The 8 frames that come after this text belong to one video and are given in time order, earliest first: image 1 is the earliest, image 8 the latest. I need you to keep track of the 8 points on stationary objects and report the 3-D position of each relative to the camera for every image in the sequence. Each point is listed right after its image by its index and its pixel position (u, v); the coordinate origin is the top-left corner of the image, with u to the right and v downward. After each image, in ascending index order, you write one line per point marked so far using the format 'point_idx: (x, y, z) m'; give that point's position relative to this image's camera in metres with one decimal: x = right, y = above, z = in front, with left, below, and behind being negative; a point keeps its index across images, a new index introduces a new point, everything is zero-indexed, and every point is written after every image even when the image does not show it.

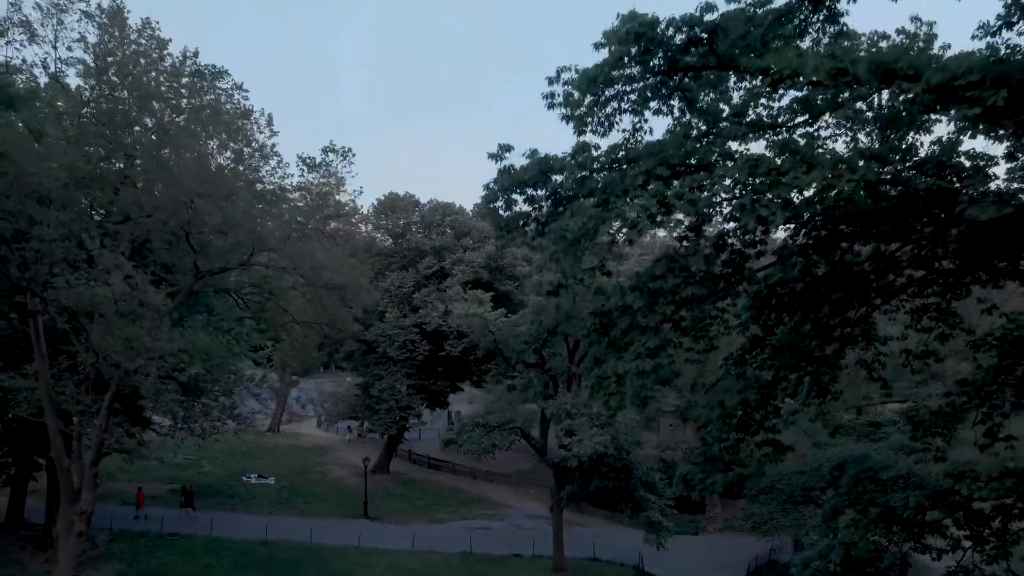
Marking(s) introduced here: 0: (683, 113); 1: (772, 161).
0: (+1.6, +1.7, +8.6) m
1: (+2.0, +1.0, +7.4) m
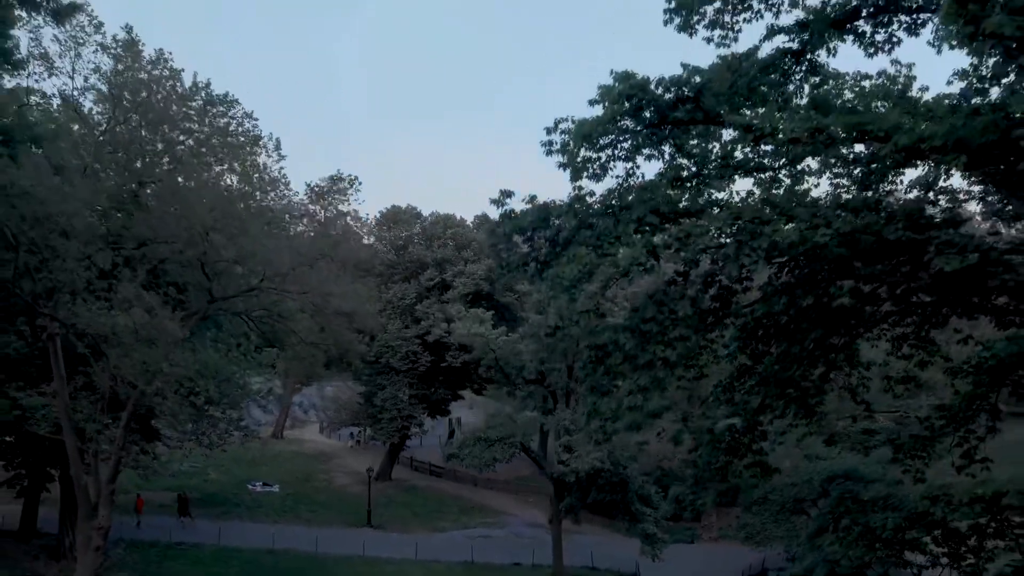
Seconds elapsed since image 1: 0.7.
0: (+1.6, +1.3, +9.1) m
1: (+2.0, +0.7, +8.0) m
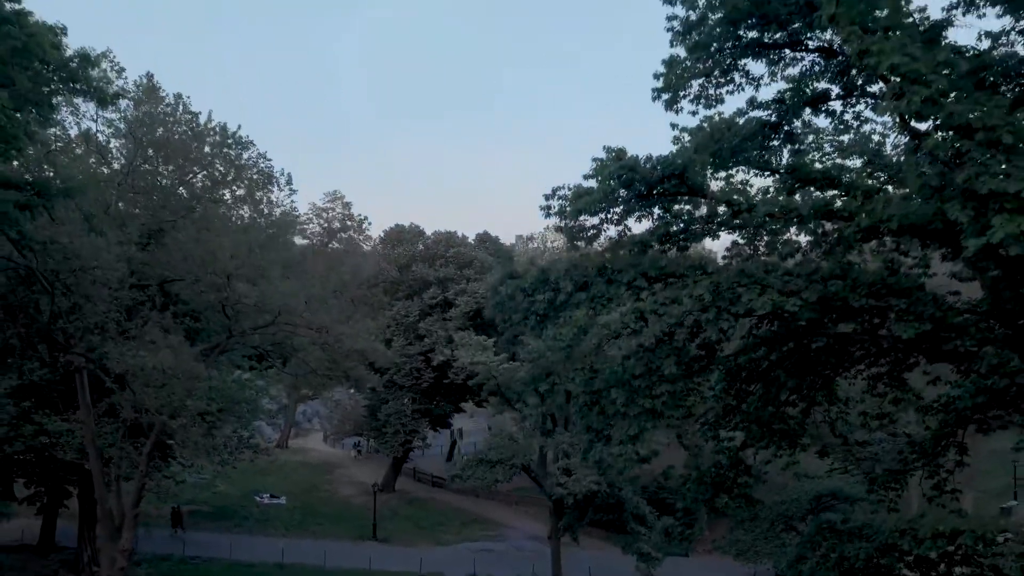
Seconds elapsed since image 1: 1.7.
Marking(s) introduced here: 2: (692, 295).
0: (+1.6, +0.8, +10.0) m
1: (+2.1, +0.1, +8.8) m
2: (+1.7, -0.1, +8.8) m
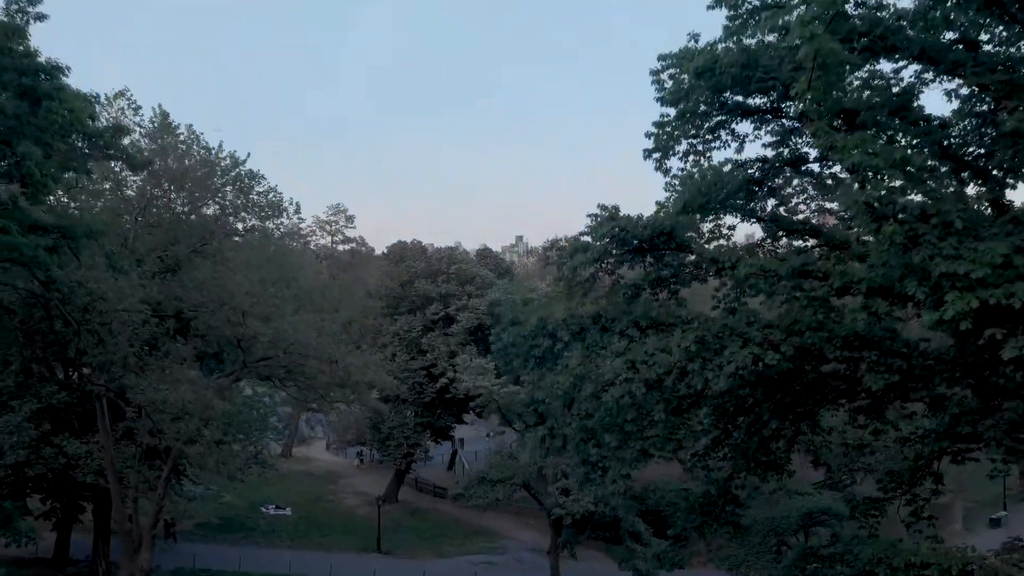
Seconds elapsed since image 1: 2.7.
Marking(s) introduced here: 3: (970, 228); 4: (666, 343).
0: (+1.6, +0.2, +10.7) m
1: (+2.1, -0.4, +9.5) m
2: (+1.7, -0.6, +9.5) m
3: (+3.5, +0.5, +7.3) m
4: (+1.6, -0.6, +9.7) m
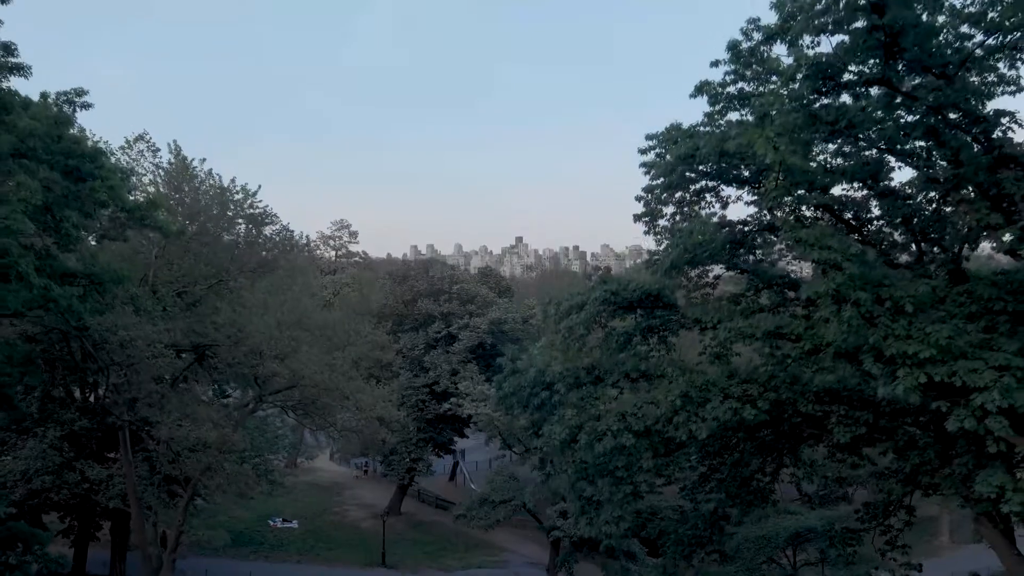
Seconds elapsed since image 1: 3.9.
0: (+1.6, -0.4, +11.6) m
1: (+2.1, -1.1, +10.4) m
2: (+1.7, -1.2, +10.4) m
3: (+3.5, -0.2, +8.2) m
4: (+1.6, -1.2, +10.6) m
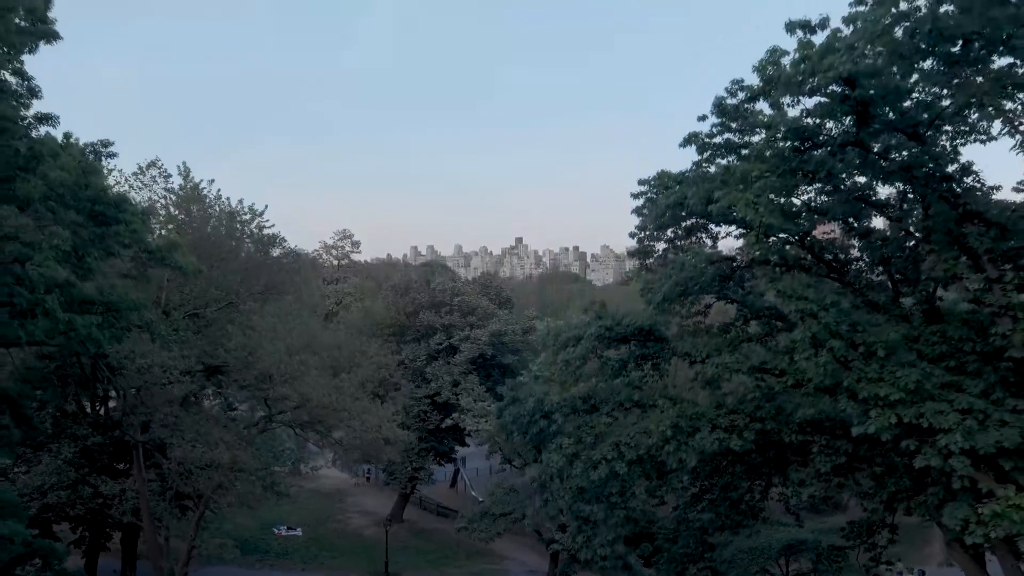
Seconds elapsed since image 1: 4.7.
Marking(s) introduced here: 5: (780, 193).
0: (+1.6, -0.8, +12.2) m
1: (+2.1, -1.5, +11.0) m
2: (+1.7, -1.7, +11.0) m
3: (+3.5, -0.6, +8.8) m
4: (+1.6, -1.6, +11.2) m
5: (+2.6, +0.9, +9.2) m
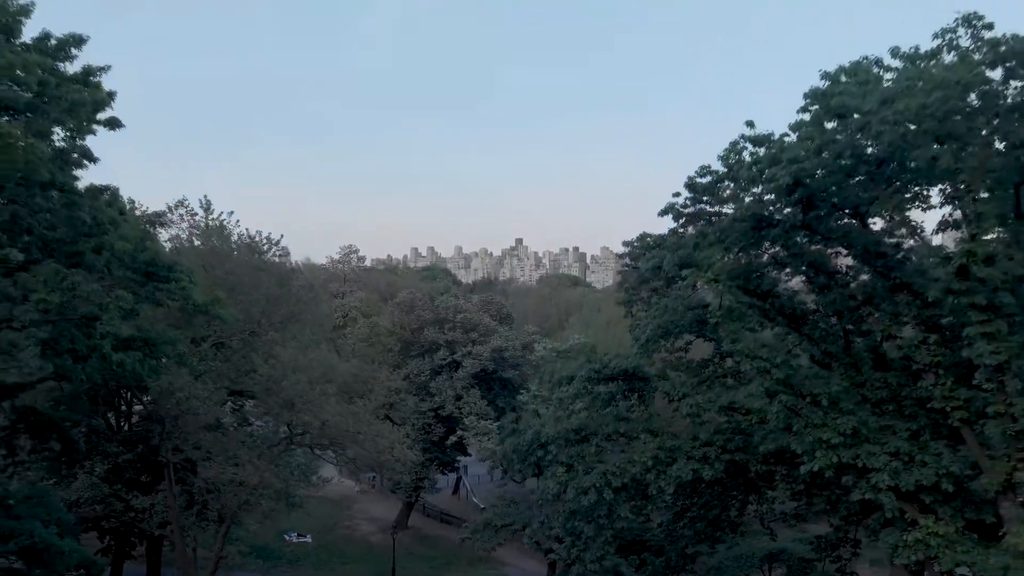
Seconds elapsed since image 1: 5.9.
0: (+1.6, -1.5, +13.7) m
1: (+2.1, -2.1, +12.6) m
2: (+1.7, -2.3, +12.6) m
3: (+3.5, -1.2, +10.3) m
4: (+1.6, -2.3, +12.7) m
5: (+2.6, +0.3, +10.8) m
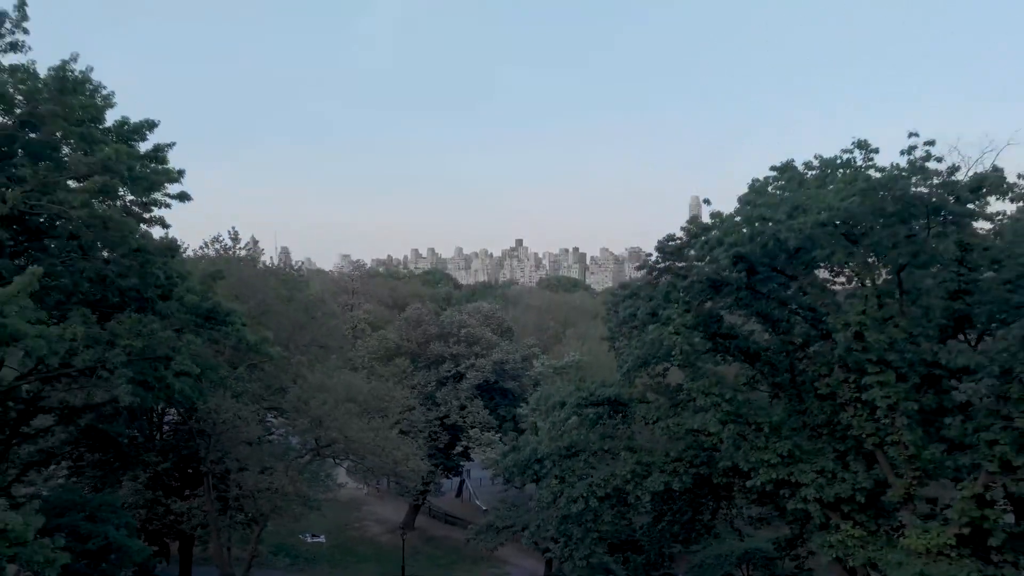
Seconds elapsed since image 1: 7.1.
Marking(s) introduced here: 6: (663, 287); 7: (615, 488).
0: (+1.6, -2.1, +16.1) m
1: (+2.1, -2.8, +14.9) m
2: (+1.7, -2.9, +14.9) m
3: (+3.5, -1.9, +12.7) m
4: (+1.6, -2.9, +15.1) m
5: (+2.6, -0.4, +13.1) m
6: (+2.3, 0.0, +14.1) m
7: (+1.6, -3.2, +15.1) m
